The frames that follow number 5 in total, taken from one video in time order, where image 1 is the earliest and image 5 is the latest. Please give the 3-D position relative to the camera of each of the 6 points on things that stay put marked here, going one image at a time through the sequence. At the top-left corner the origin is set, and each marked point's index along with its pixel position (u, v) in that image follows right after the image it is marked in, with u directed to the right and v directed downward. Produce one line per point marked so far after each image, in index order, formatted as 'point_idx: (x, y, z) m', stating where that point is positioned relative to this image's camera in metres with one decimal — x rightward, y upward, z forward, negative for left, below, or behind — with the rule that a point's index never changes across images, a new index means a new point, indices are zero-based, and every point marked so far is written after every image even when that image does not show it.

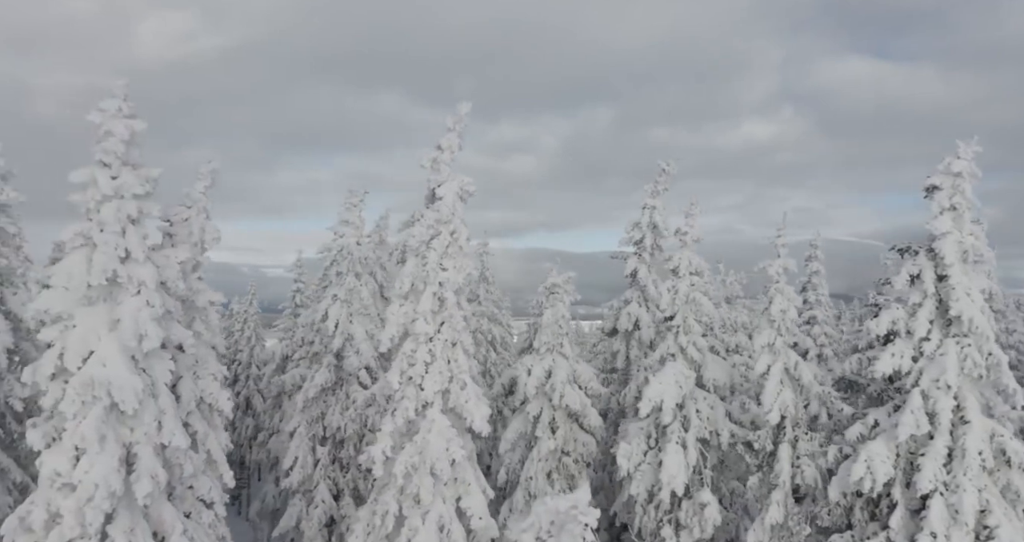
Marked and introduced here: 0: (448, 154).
0: (-1.7, +3.1, +19.0) m
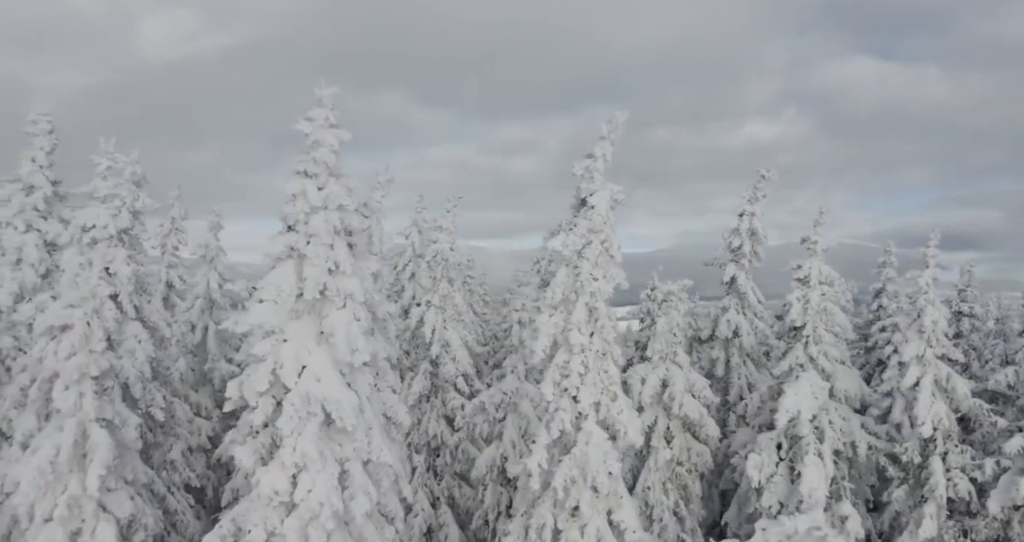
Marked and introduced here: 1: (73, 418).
0: (+2.3, +2.9, +18.8) m
1: (-9.7, -3.3, +15.9) m
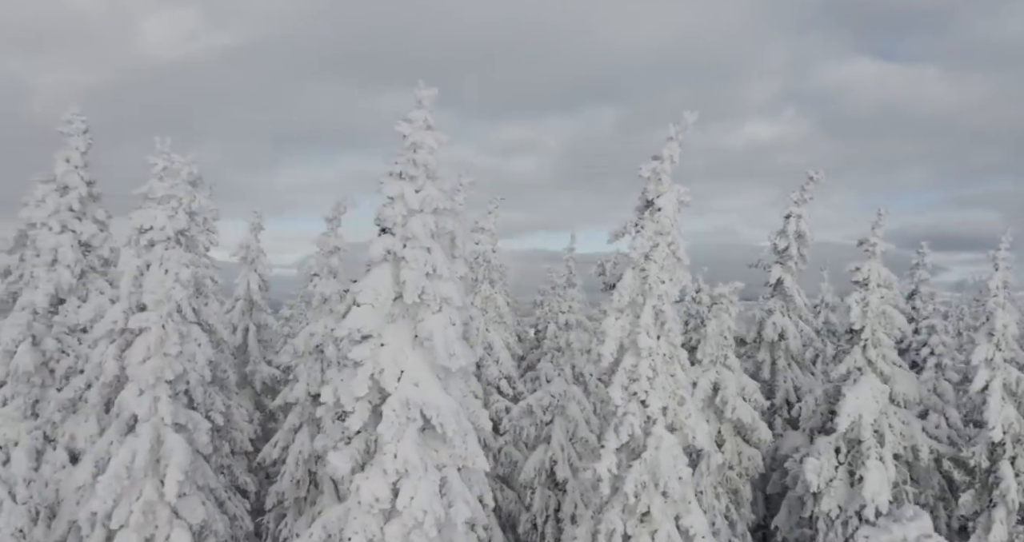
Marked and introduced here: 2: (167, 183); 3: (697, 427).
0: (+4.0, +2.8, +18.6) m
1: (-8.0, -3.3, +15.7) m
2: (-9.2, +2.3, +19.1) m
3: (+4.7, -4.0, +18.3) m
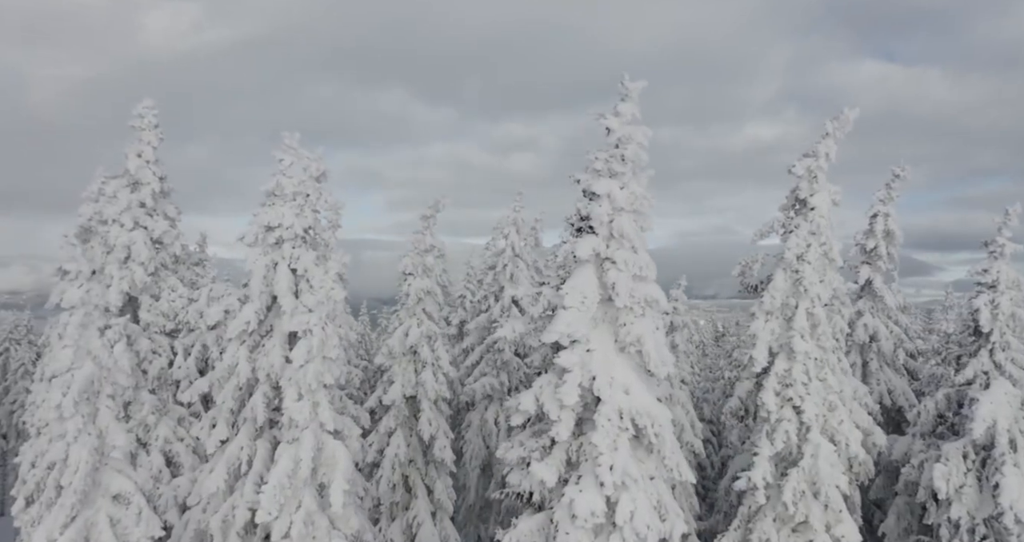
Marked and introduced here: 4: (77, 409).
0: (+7.6, +2.7, +18.0) m
1: (-4.3, -3.3, +15.0) m
2: (-5.6, +2.4, +18.5) m
3: (+8.4, -4.1, +17.8) m
4: (-10.6, -3.4, +17.5) m
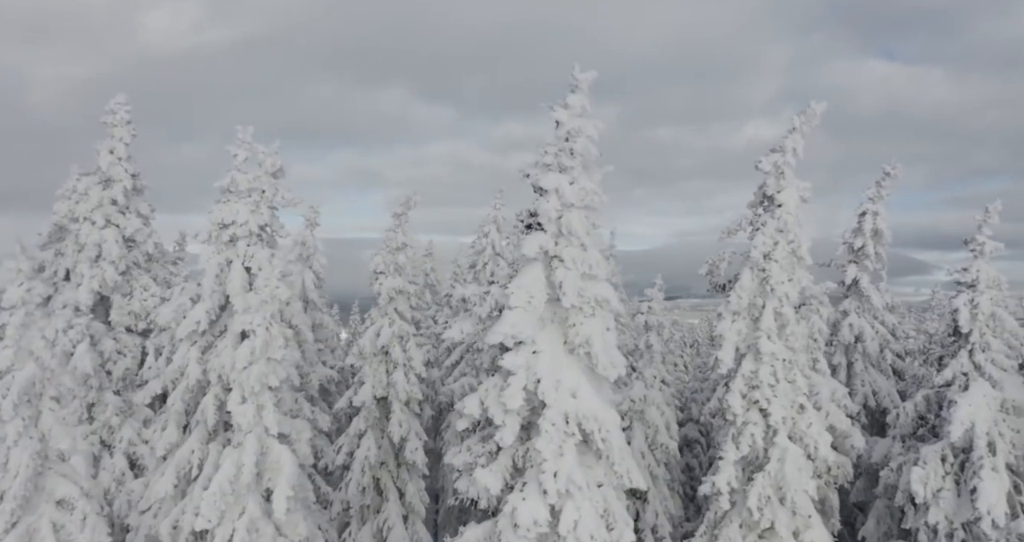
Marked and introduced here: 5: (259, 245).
0: (+6.7, +2.8, +17.5) m
1: (-5.3, -3.3, +14.5) m
2: (-6.6, +2.4, +18.0) m
3: (+7.4, -4.0, +17.3) m
4: (-11.6, -3.3, +17.0) m
5: (-6.4, +0.7, +18.0) m
